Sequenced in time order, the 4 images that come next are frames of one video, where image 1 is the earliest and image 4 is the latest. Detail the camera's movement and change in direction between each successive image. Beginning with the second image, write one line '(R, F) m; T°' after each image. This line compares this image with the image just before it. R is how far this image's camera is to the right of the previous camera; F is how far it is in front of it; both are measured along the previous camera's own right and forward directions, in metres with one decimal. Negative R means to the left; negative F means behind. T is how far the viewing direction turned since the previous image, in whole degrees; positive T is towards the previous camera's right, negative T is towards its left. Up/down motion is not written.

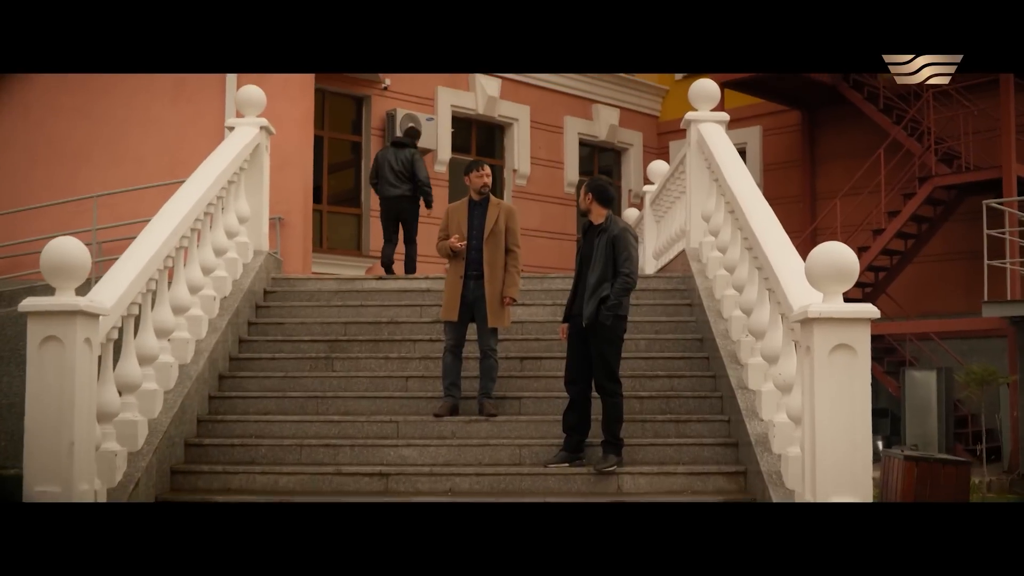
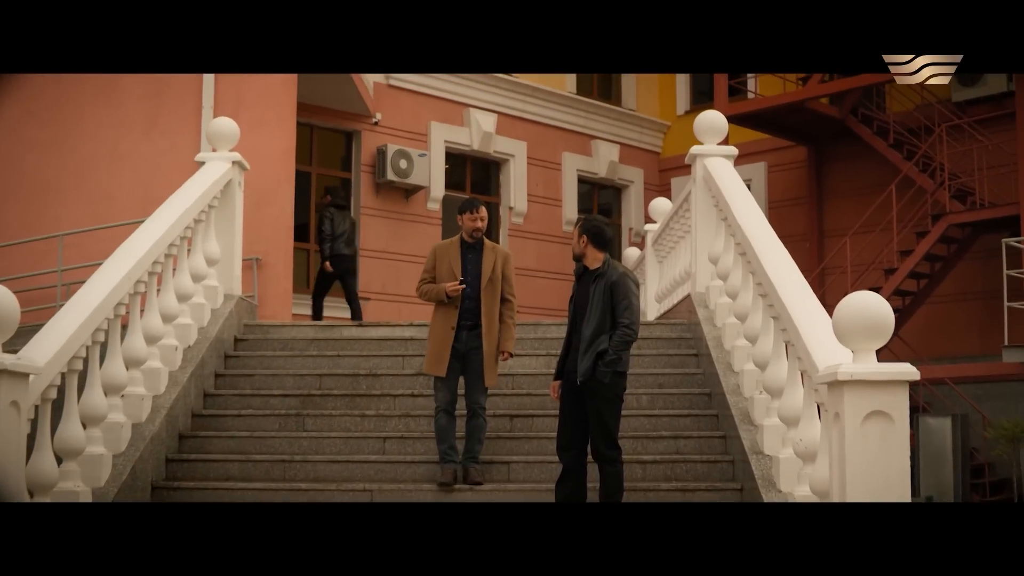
(+0.1, +0.7) m; 0°
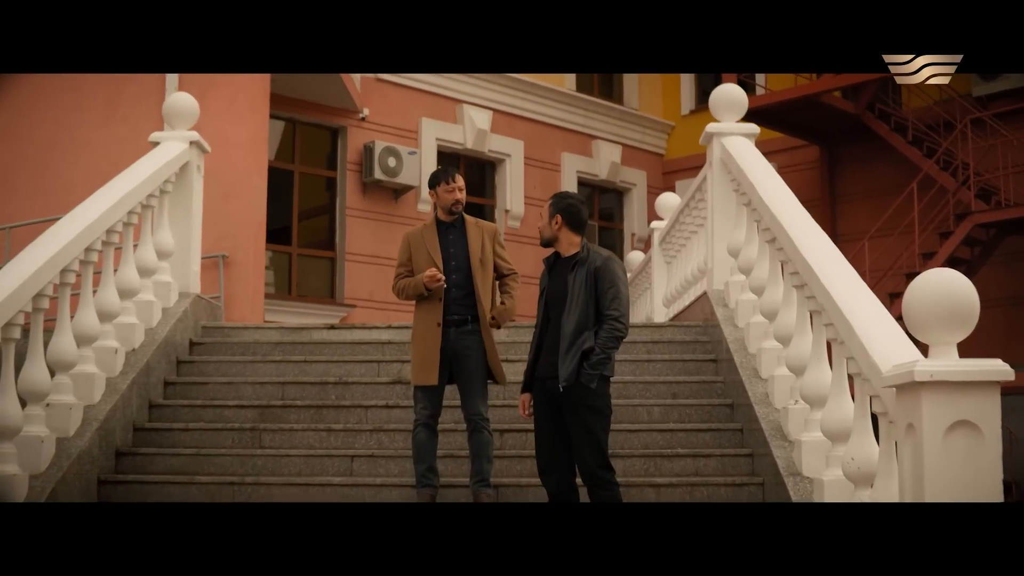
(0.0, +1.0) m; 0°
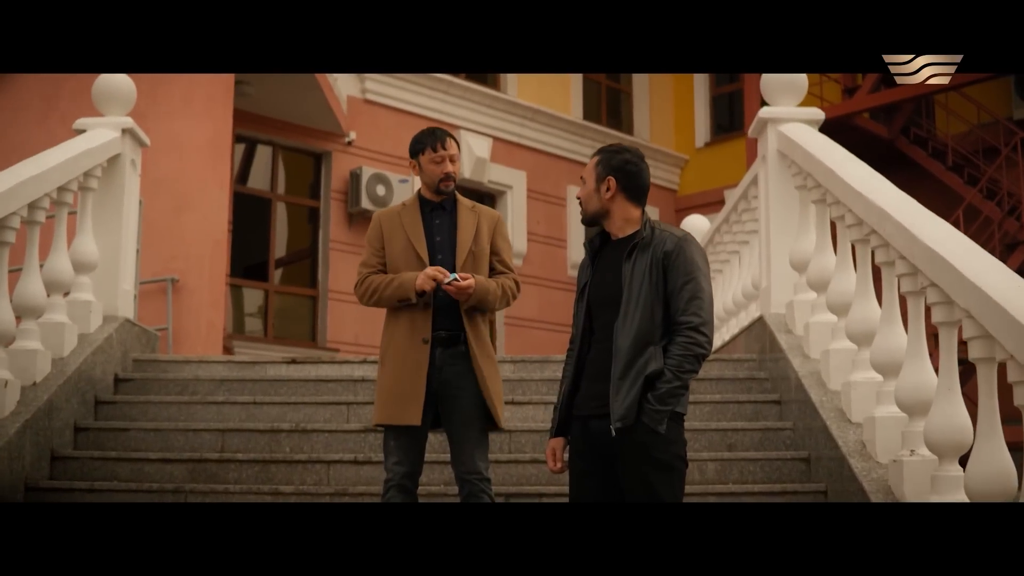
(0.0, +1.6) m; 0°
